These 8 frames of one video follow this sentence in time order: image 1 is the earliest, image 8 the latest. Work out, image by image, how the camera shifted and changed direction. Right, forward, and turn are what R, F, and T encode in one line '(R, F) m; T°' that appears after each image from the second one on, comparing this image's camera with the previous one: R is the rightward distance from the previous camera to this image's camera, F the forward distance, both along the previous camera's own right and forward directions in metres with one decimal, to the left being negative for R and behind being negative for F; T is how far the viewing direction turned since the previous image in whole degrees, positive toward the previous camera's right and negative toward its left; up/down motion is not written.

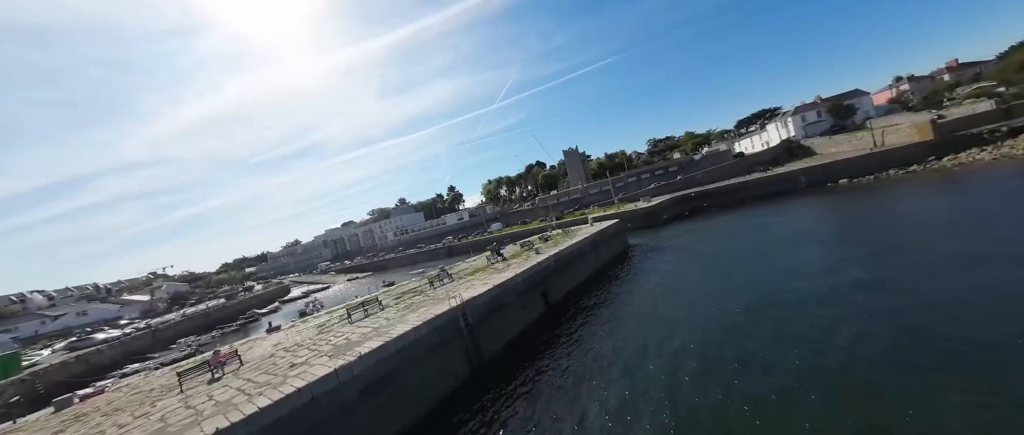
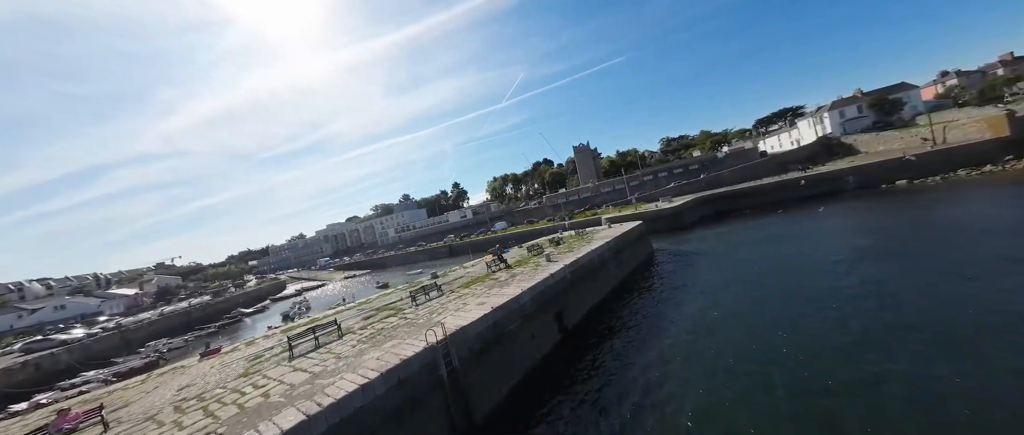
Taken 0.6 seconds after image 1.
(0.0, +3.3) m; -1°
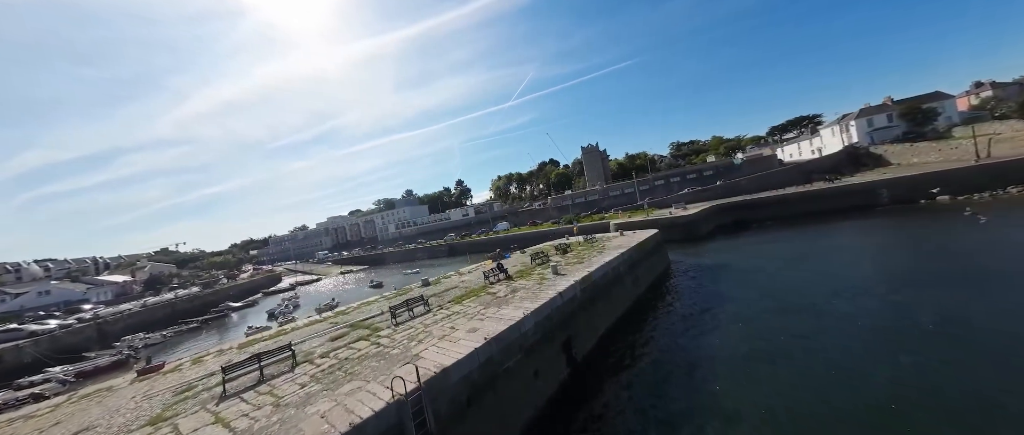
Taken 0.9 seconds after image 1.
(0.0, +1.9) m; -1°
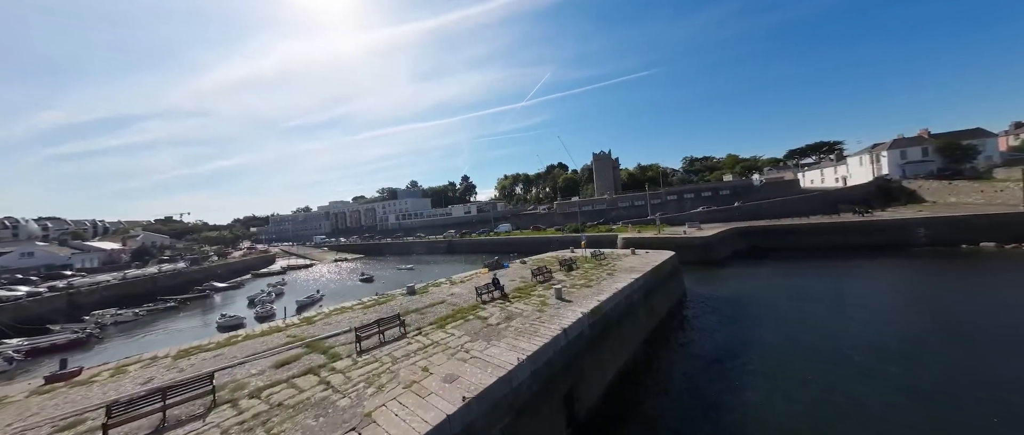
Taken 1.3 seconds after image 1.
(0.0, +1.7) m; -1°
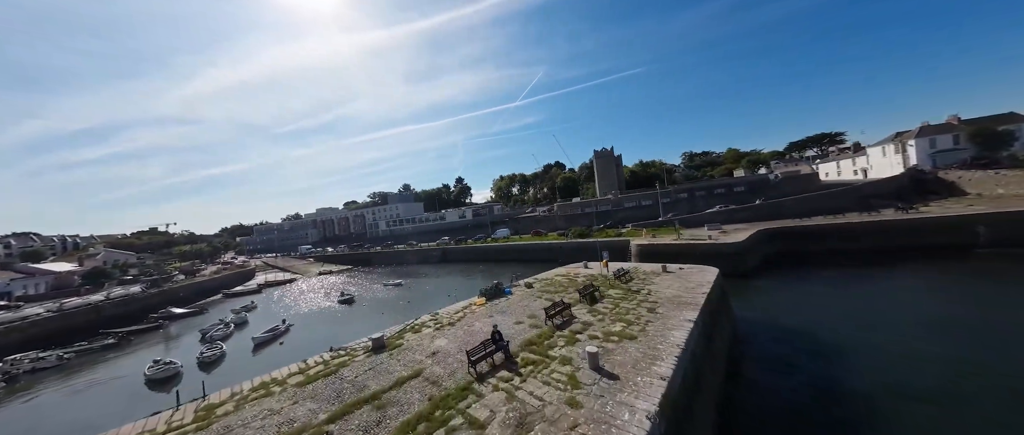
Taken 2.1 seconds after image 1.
(-0.2, +3.6) m; +1°
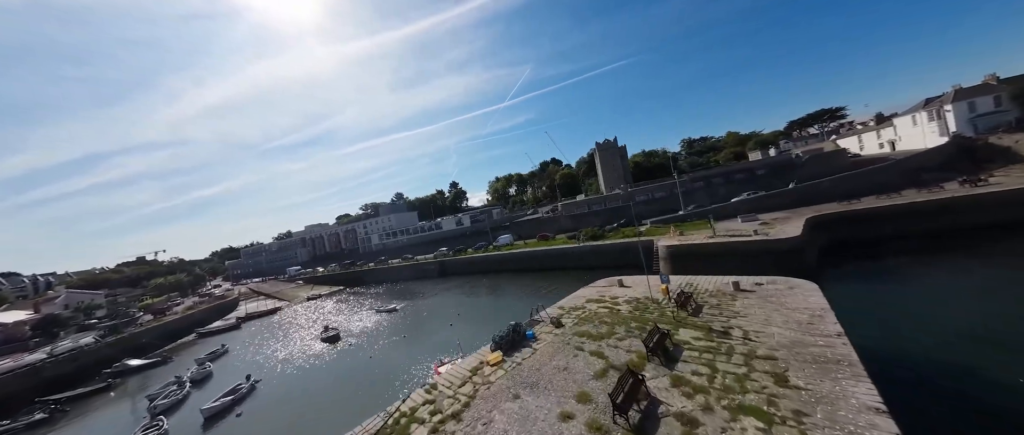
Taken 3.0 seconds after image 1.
(-0.6, +3.8) m; +1°
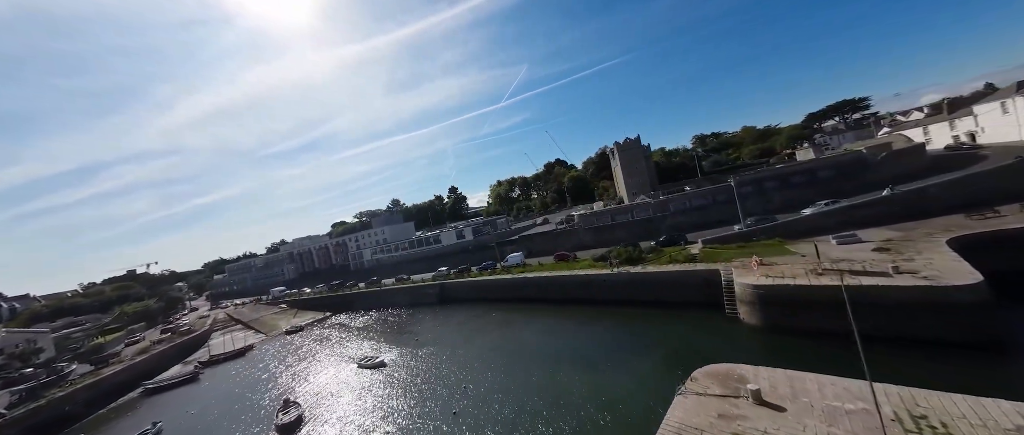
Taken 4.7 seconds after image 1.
(-1.2, +6.1) m; 0°
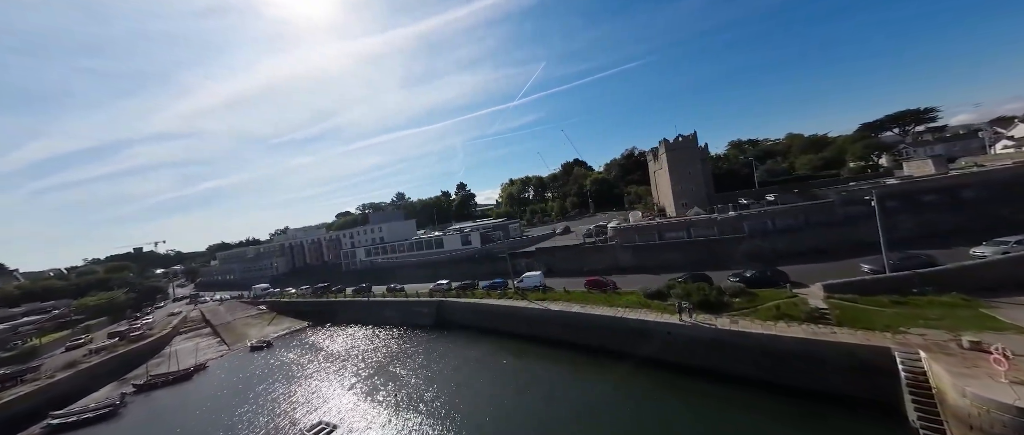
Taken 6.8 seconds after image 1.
(-1.2, +7.2) m; -1°
